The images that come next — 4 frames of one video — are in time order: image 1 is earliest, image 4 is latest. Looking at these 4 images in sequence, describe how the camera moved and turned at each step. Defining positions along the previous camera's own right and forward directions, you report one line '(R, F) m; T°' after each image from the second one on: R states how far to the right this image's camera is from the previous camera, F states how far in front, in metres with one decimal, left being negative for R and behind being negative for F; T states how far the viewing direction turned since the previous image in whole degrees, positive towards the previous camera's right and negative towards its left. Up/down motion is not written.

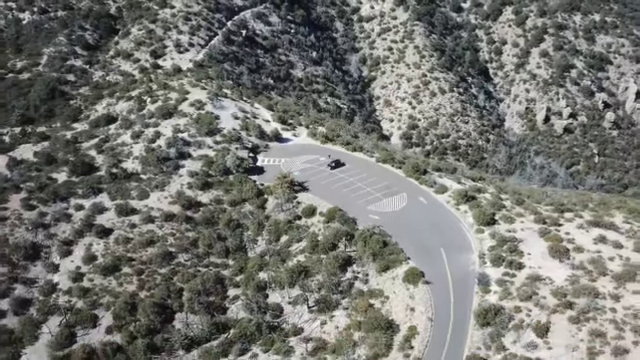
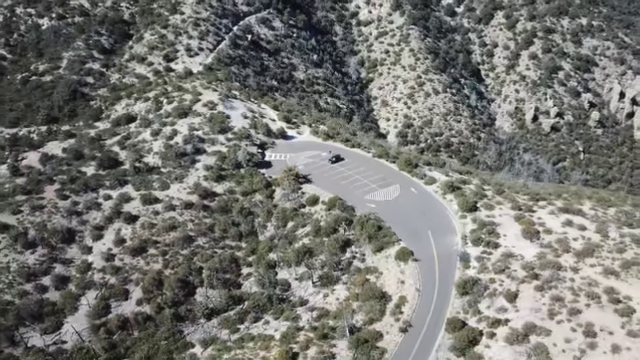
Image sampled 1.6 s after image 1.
(-0.3, -5.8) m; 0°
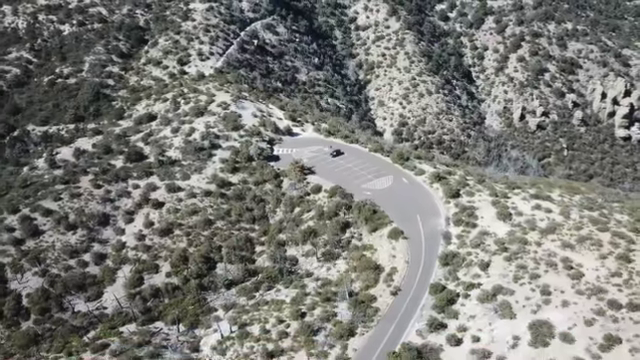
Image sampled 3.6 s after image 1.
(-0.4, -7.3) m; 0°
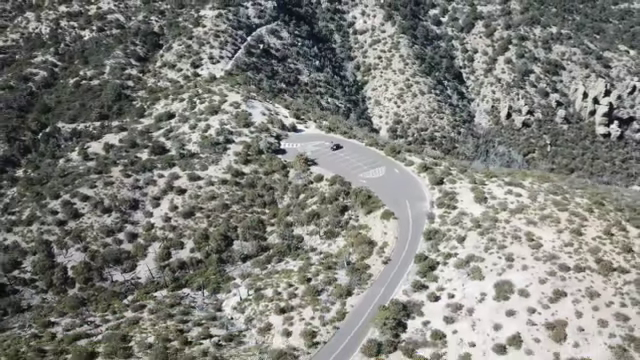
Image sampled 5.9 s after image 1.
(-0.4, -8.5) m; 0°
